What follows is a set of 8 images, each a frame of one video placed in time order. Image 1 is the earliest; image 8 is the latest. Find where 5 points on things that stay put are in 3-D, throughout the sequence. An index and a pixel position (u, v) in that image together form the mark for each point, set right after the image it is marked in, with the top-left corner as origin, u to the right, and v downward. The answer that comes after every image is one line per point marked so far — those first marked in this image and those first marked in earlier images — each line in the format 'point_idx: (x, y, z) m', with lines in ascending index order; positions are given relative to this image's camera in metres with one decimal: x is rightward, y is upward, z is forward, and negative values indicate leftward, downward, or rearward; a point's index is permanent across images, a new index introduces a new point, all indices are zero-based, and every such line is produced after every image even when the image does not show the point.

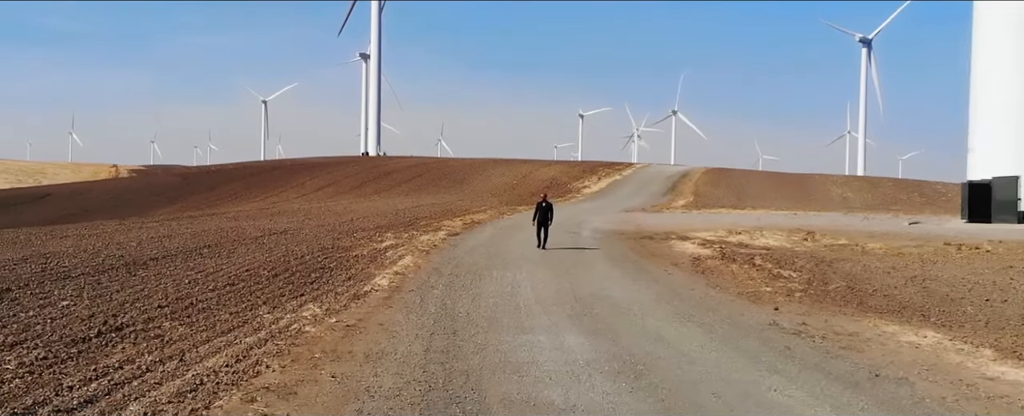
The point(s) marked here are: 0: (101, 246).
0: (-6.6, -0.6, +8.2) m
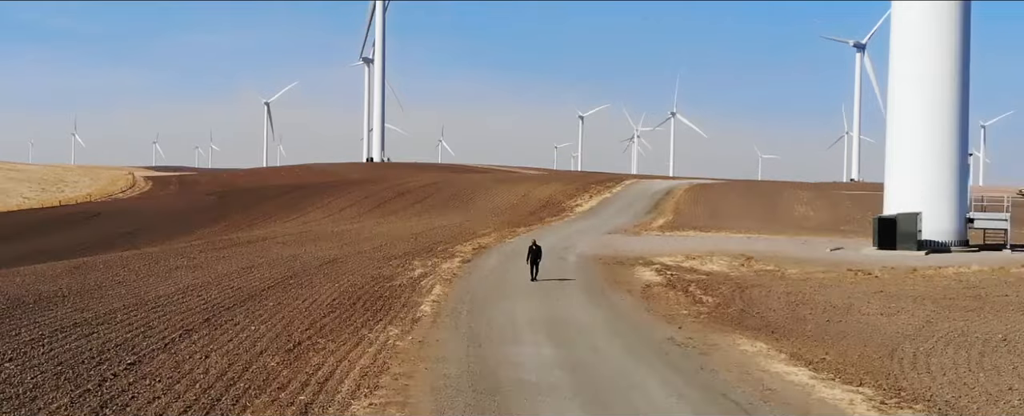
0: (-6.6, -1.6, +11.4) m
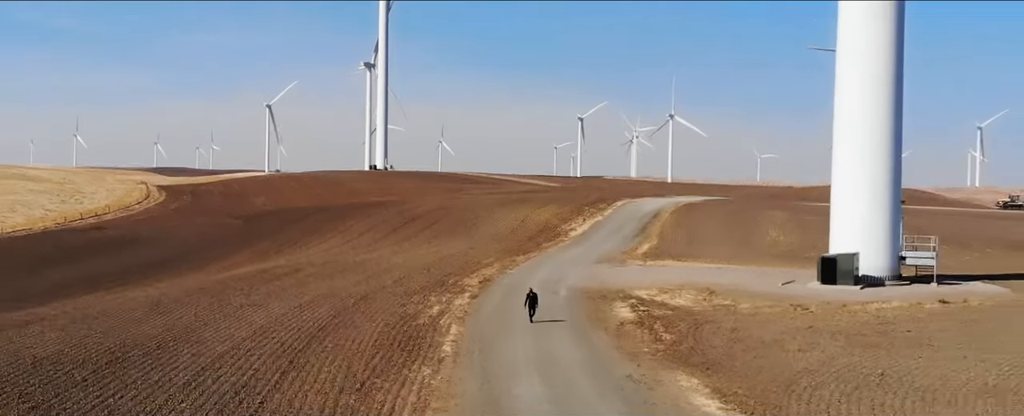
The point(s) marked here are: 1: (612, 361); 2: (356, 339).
0: (-6.5, -3.1, +14.2) m
1: (+2.3, -3.4, +11.5) m
2: (-3.9, -3.2, +12.7) m
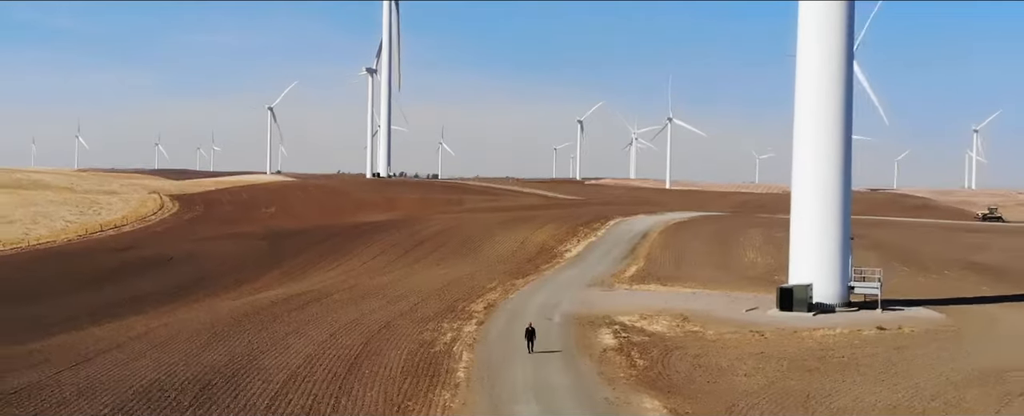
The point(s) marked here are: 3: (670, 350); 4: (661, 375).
0: (-6.5, -4.6, +17.2) m
1: (+2.3, -5.0, +14.5) m
2: (-3.8, -4.8, +15.7) m
3: (+5.5, -4.9, +17.9) m
4: (+4.5, -5.0, +15.6) m
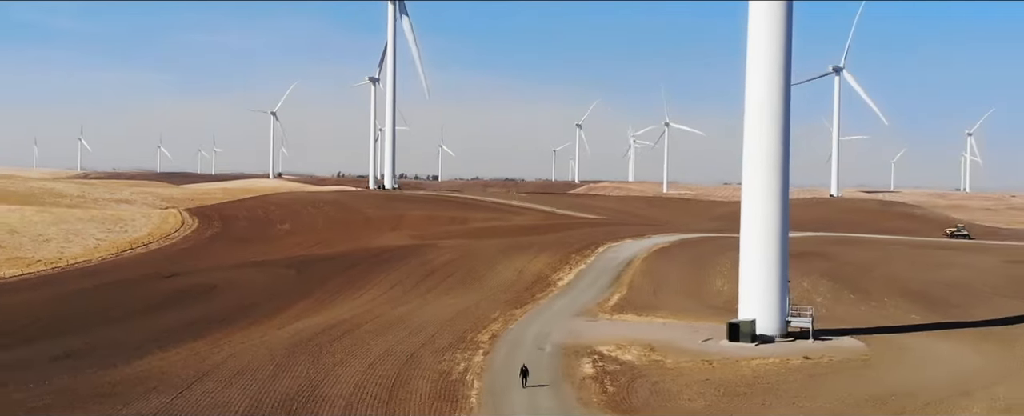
0: (-6.5, -7.2, +22.1) m
1: (+2.3, -7.6, +19.5) m
2: (-3.8, -7.4, +20.7) m
3: (+5.5, -7.5, +22.9) m
4: (+4.5, -7.6, +20.6) m
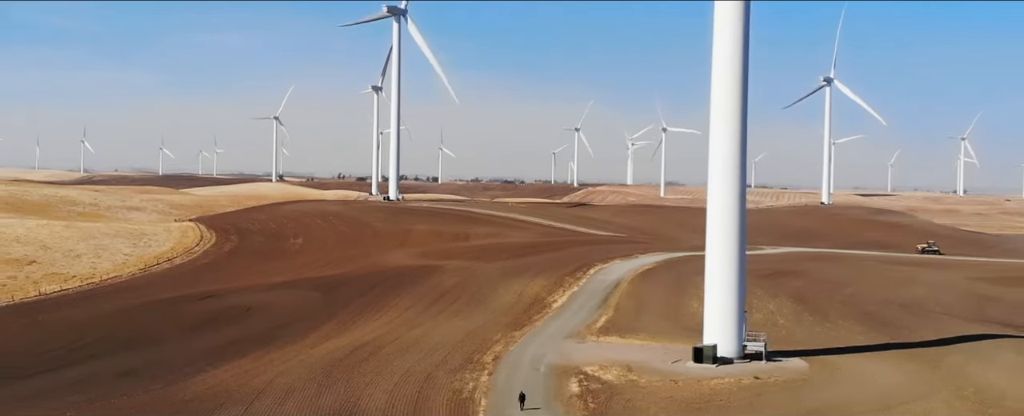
0: (-6.5, -9.9, +27.2) m
1: (+2.3, -10.2, +24.5) m
2: (-3.8, -10.0, +25.7) m
3: (+5.5, -10.2, +27.9) m
4: (+4.5, -10.3, +25.6) m
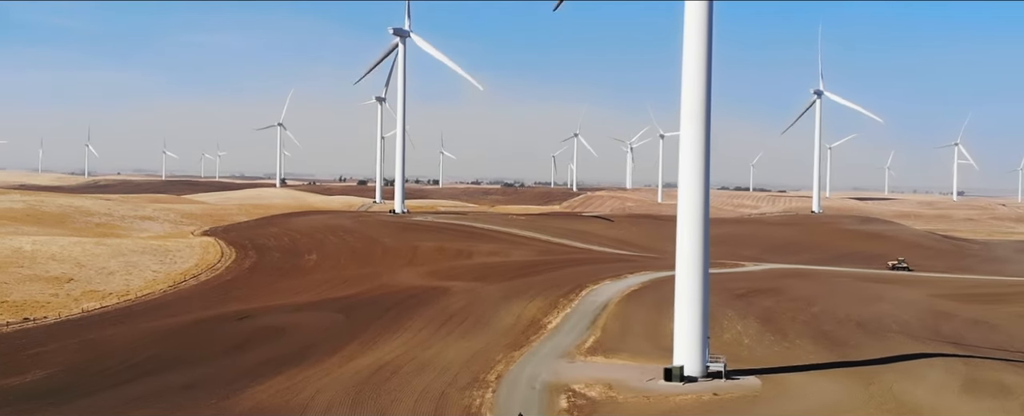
0: (-6.5, -13.1, +33.3) m
1: (+2.3, -13.4, +30.6) m
2: (-3.8, -13.2, +31.8) m
3: (+5.5, -13.3, +34.0) m
4: (+4.5, -13.4, +31.7) m
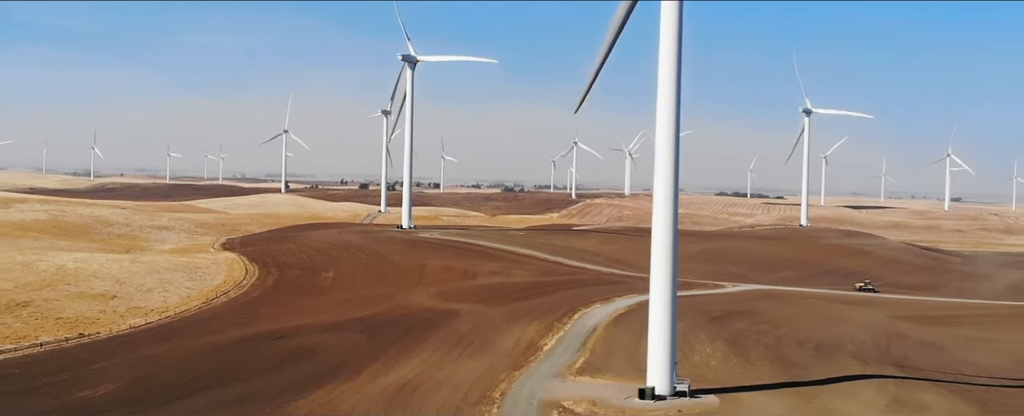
0: (-6.4, -17.3, +41.4) m
1: (+2.4, -17.7, +38.7) m
2: (-3.7, -17.4, +39.9) m
3: (+5.6, -17.6, +42.1) m
4: (+4.6, -17.7, +39.8) m
